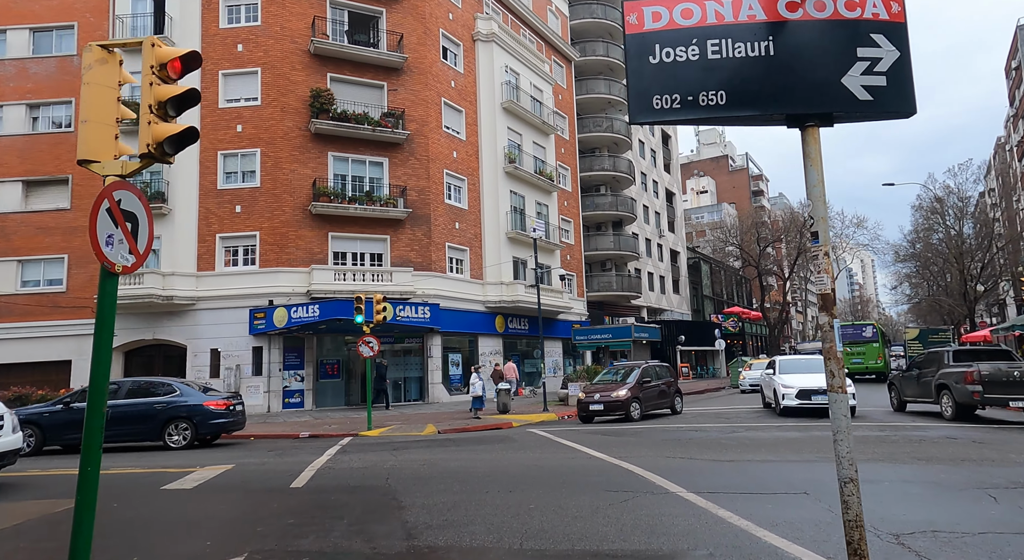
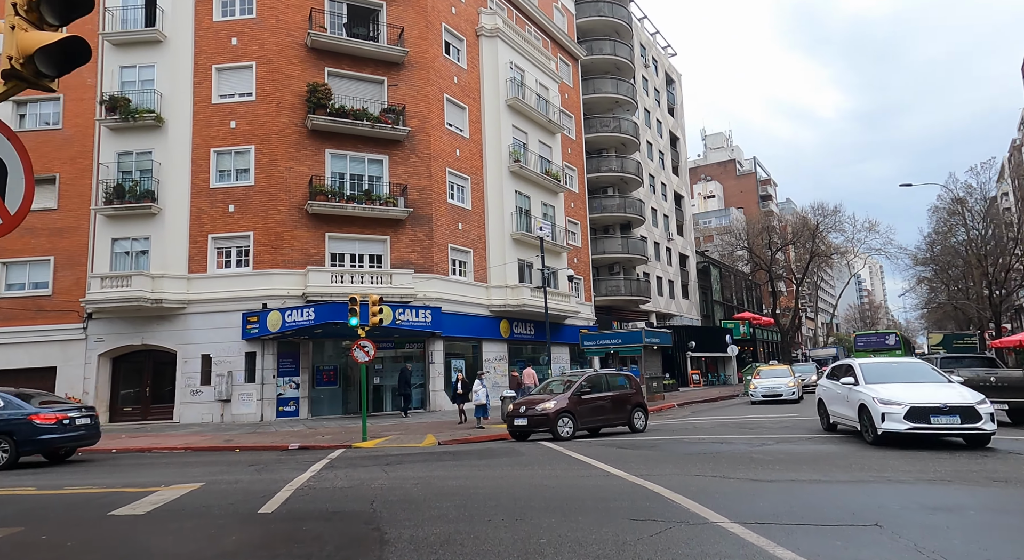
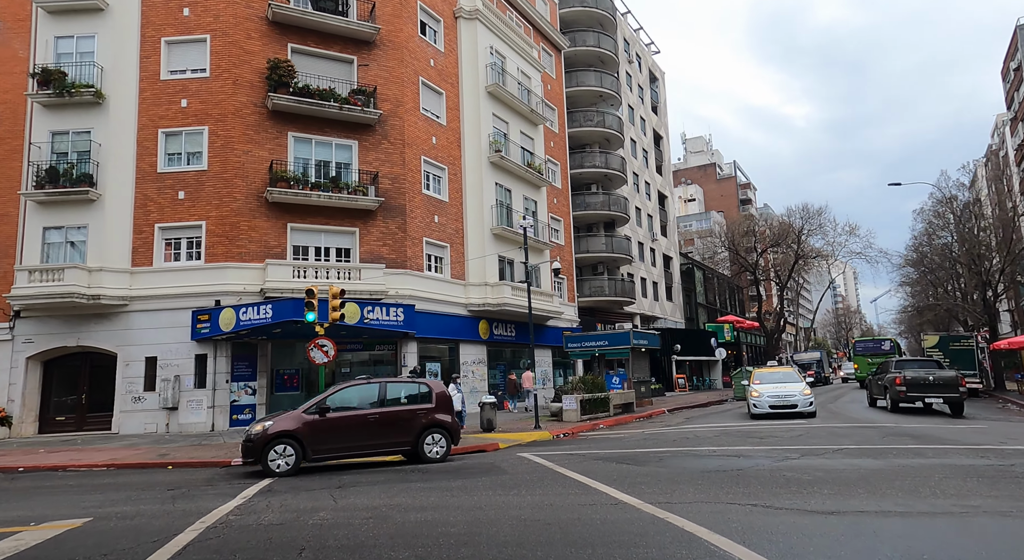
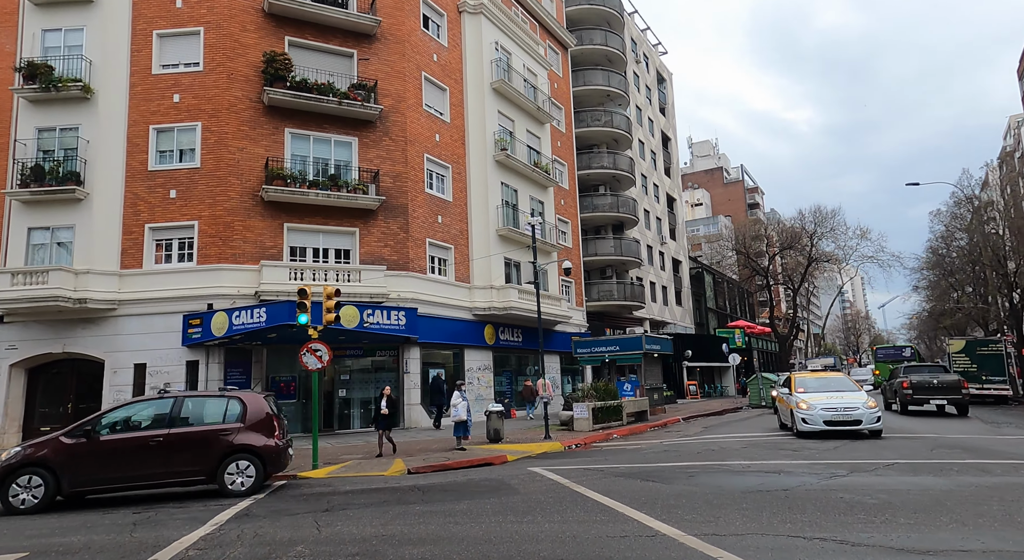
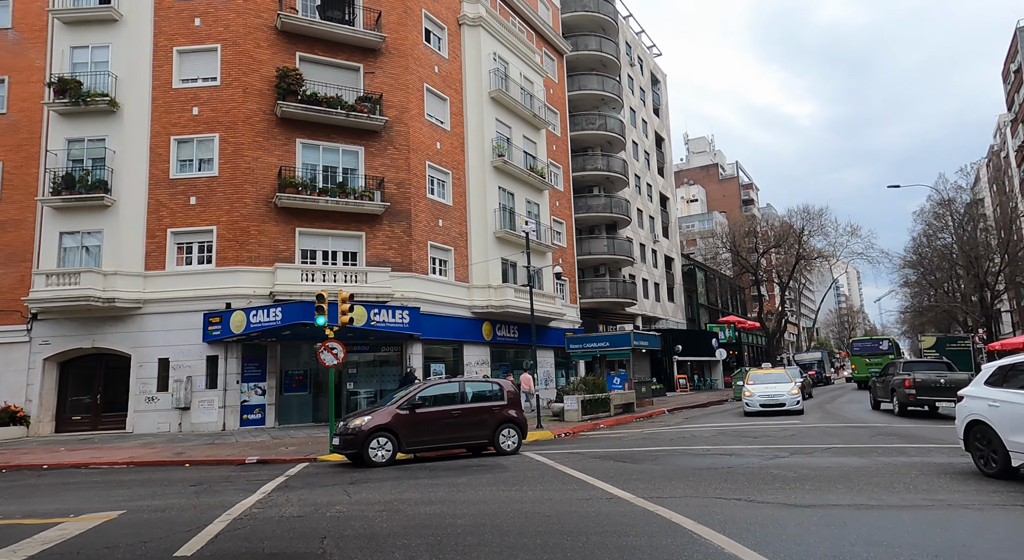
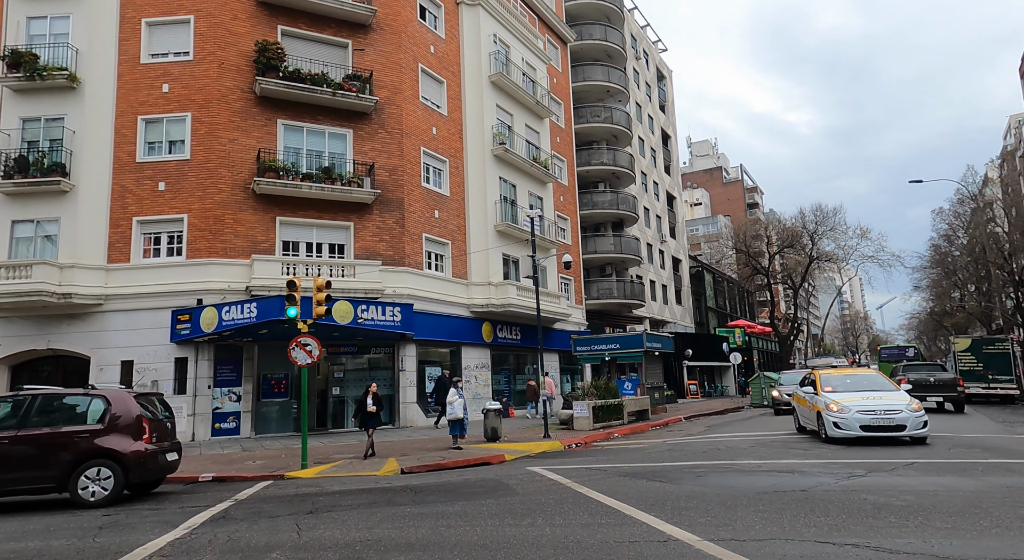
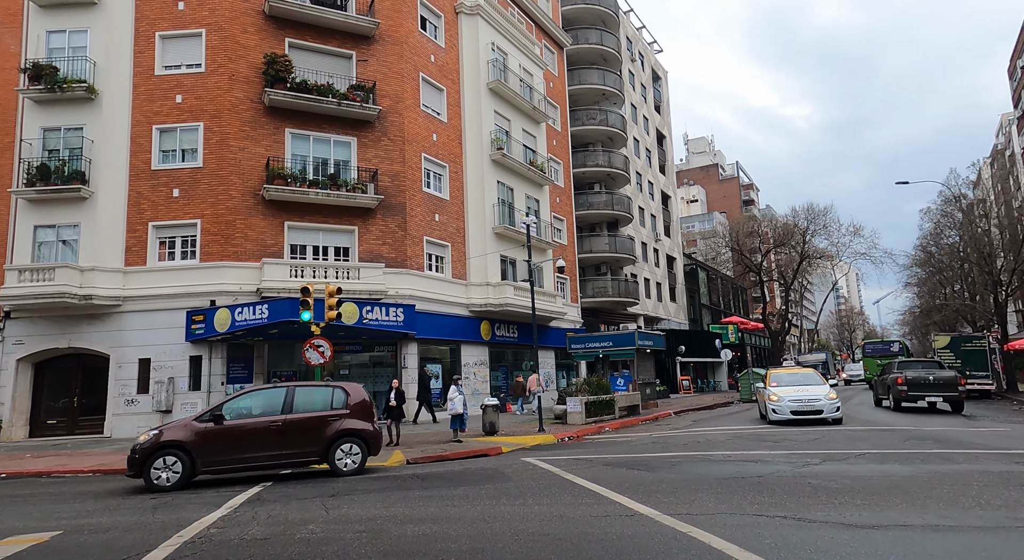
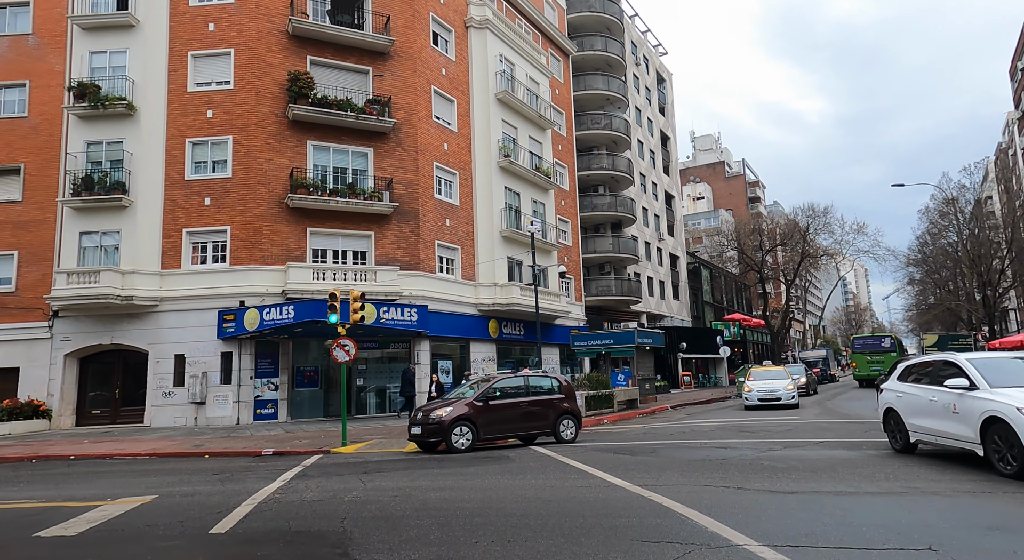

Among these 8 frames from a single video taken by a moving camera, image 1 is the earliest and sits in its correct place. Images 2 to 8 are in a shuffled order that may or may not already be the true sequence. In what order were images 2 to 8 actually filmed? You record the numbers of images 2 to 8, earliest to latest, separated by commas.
2, 8, 5, 3, 7, 4, 6
